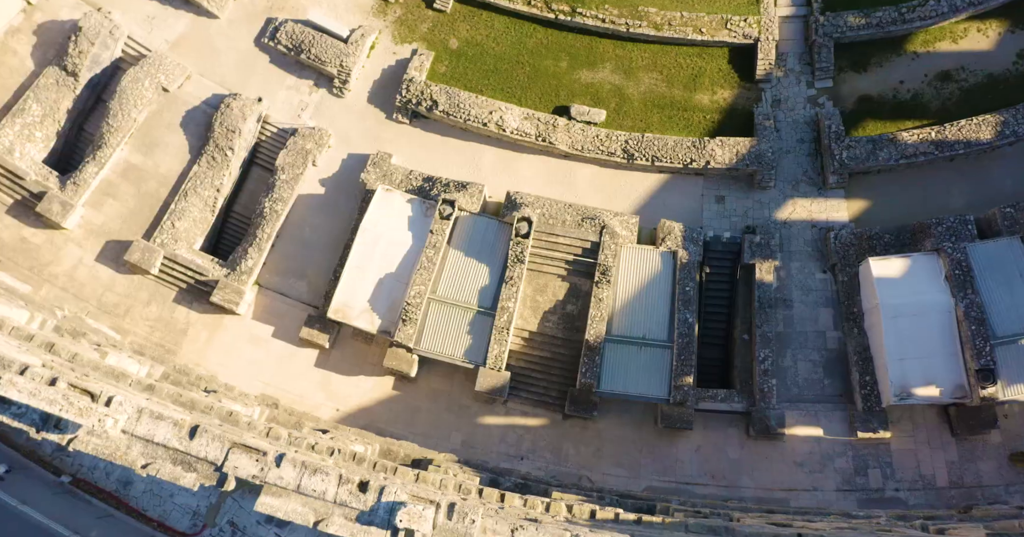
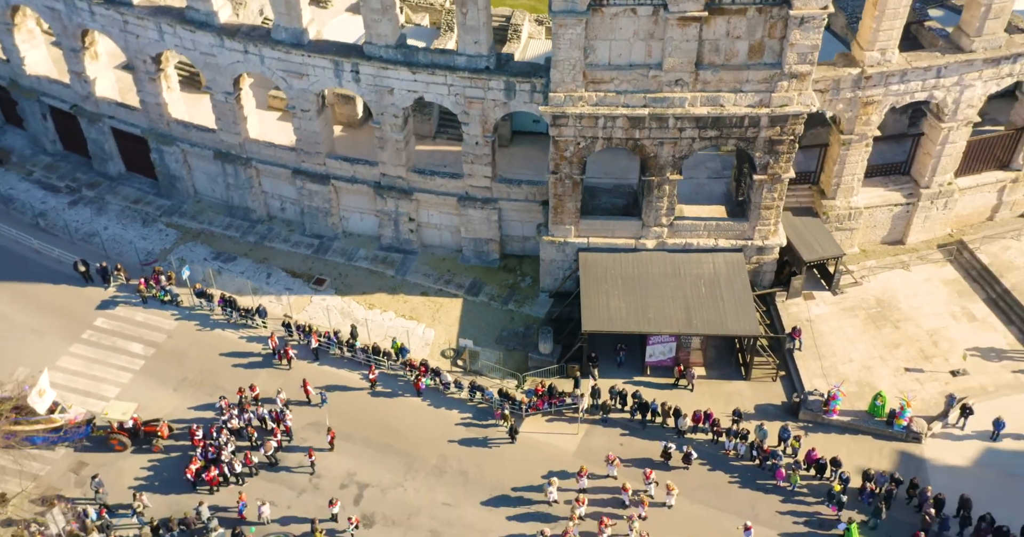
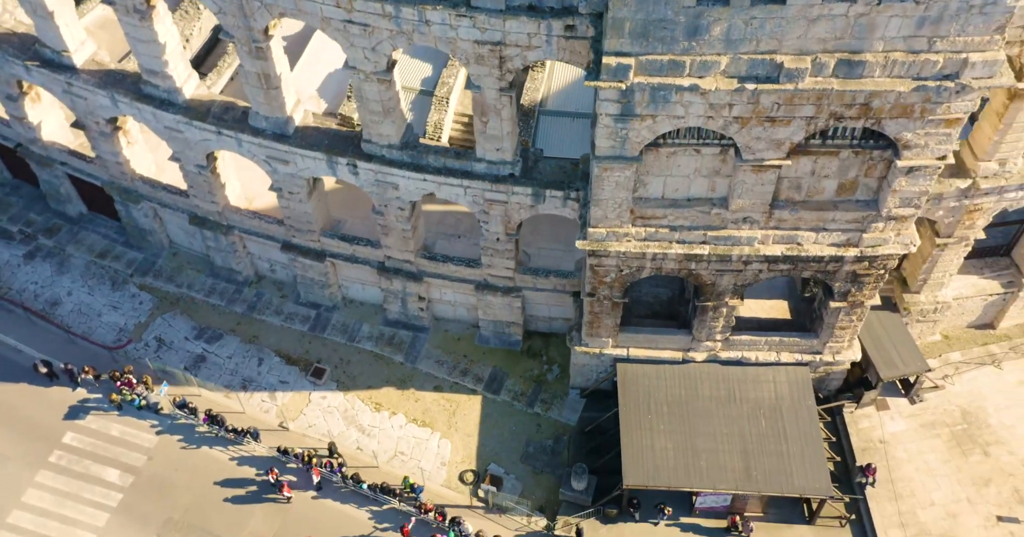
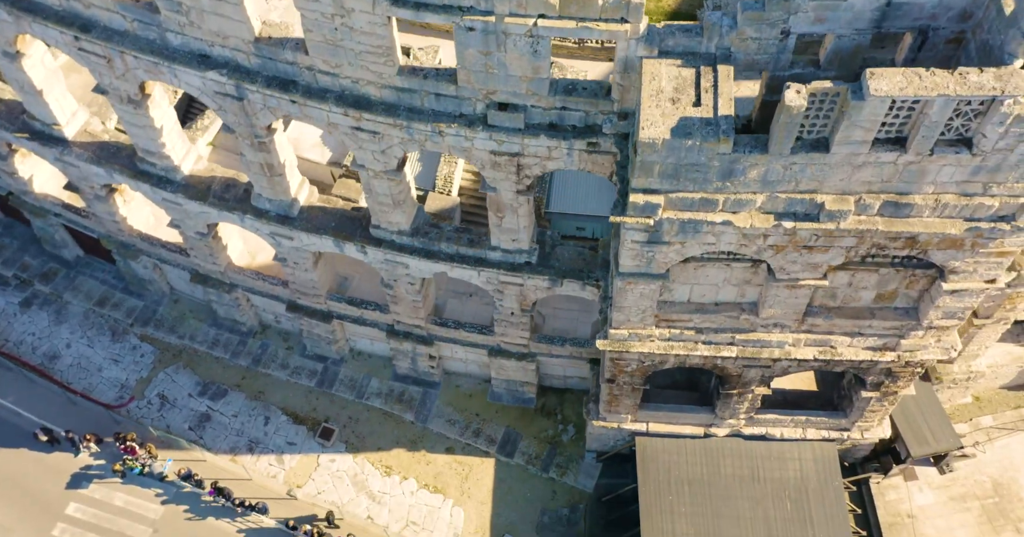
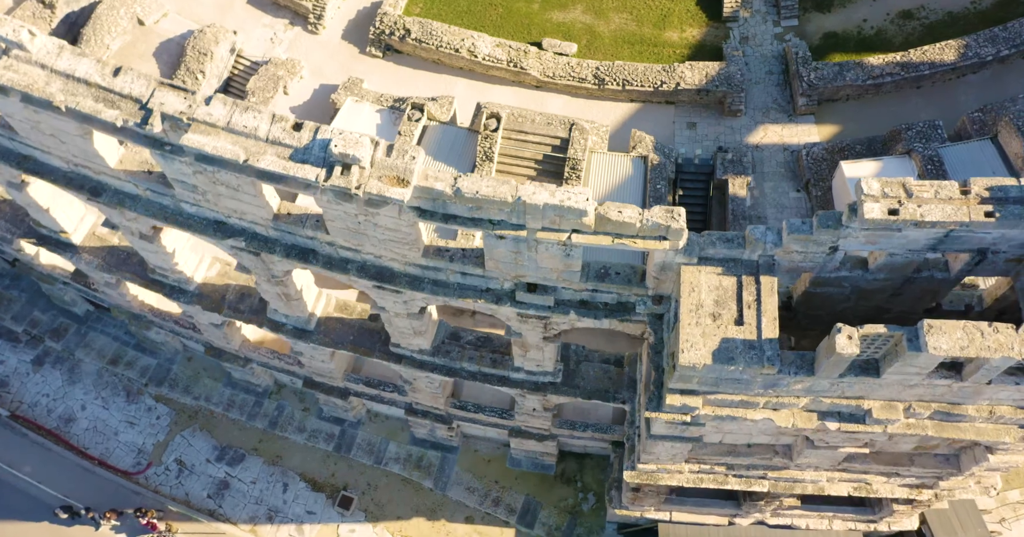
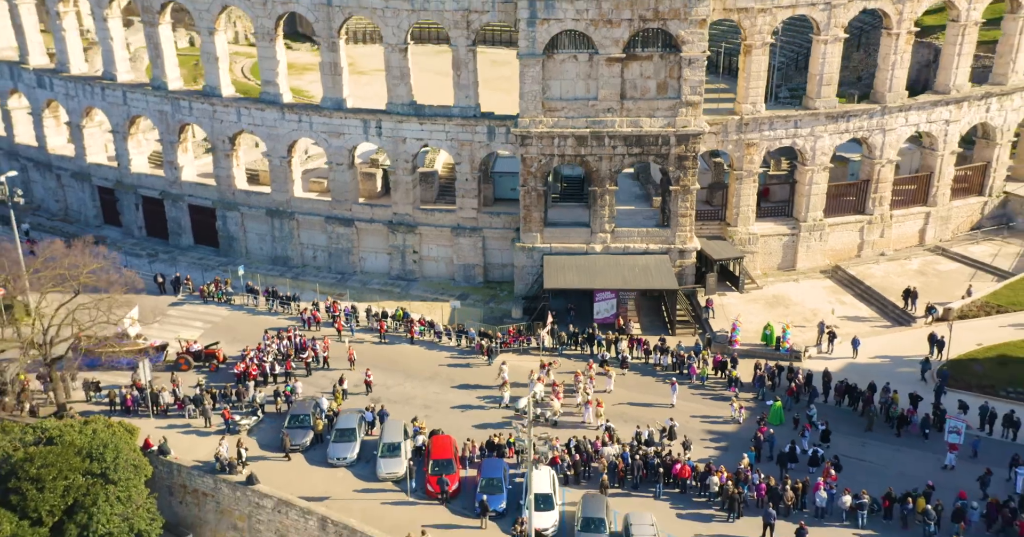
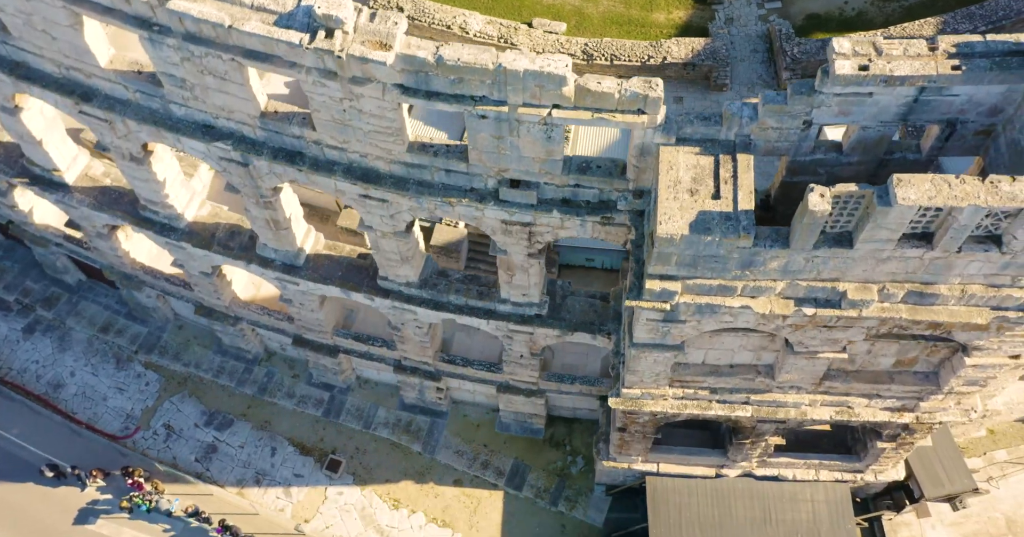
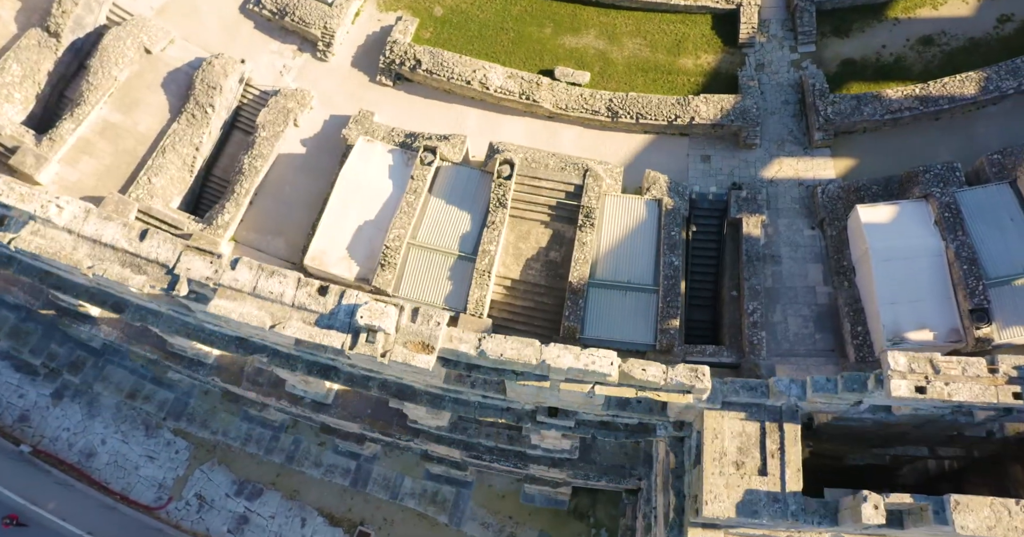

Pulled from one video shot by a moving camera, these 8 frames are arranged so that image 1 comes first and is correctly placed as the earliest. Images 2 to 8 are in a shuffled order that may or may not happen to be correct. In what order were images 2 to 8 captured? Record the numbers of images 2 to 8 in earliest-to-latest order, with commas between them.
8, 5, 7, 4, 3, 2, 6
